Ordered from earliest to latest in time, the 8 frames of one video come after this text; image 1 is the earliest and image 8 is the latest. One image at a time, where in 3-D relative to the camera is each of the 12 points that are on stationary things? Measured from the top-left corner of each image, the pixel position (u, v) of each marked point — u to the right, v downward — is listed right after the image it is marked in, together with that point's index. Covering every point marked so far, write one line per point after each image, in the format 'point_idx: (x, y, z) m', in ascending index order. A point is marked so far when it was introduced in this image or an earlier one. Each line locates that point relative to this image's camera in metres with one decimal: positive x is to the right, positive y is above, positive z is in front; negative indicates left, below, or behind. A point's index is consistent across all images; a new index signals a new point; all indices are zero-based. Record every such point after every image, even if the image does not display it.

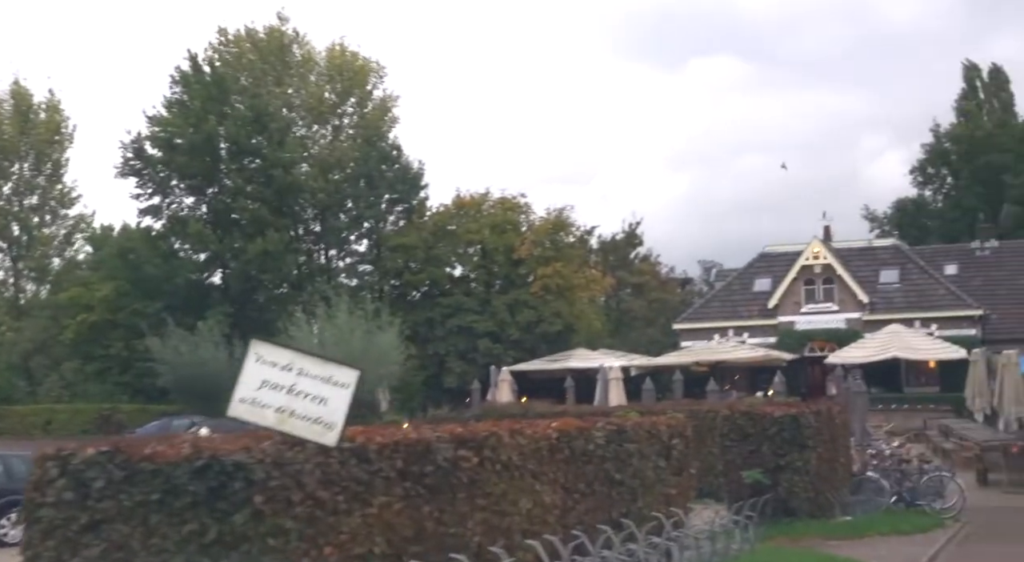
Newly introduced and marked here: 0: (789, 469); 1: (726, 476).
0: (+3.3, -2.2, +14.2) m
1: (+2.5, -2.3, +14.2) m
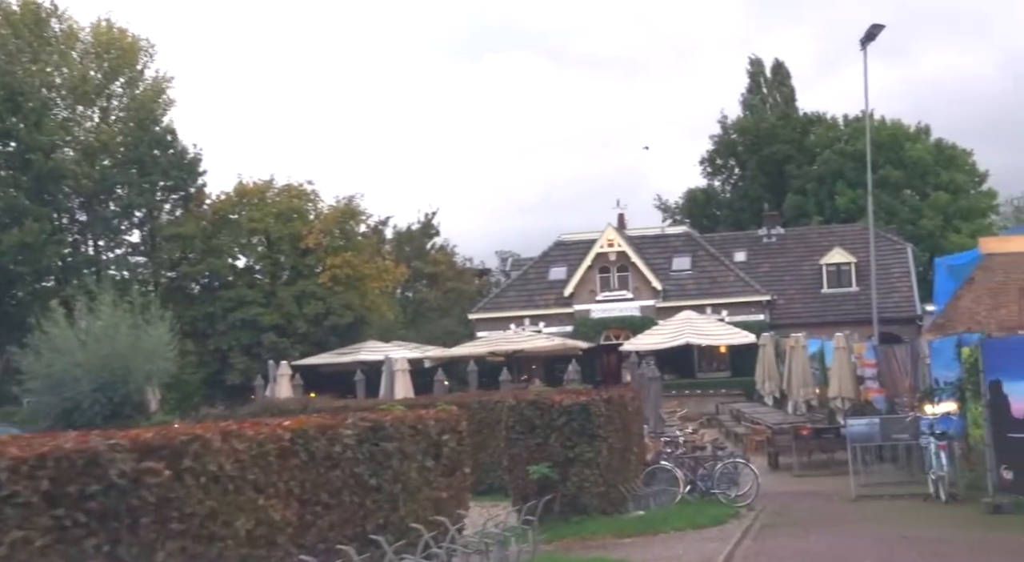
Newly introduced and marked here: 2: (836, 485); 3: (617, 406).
0: (+0.7, -2.0, +13.1) m
1: (0.0, -2.1, +13.0) m
2: (+4.9, -3.1, +18.0) m
3: (+1.2, -1.5, +13.8) m
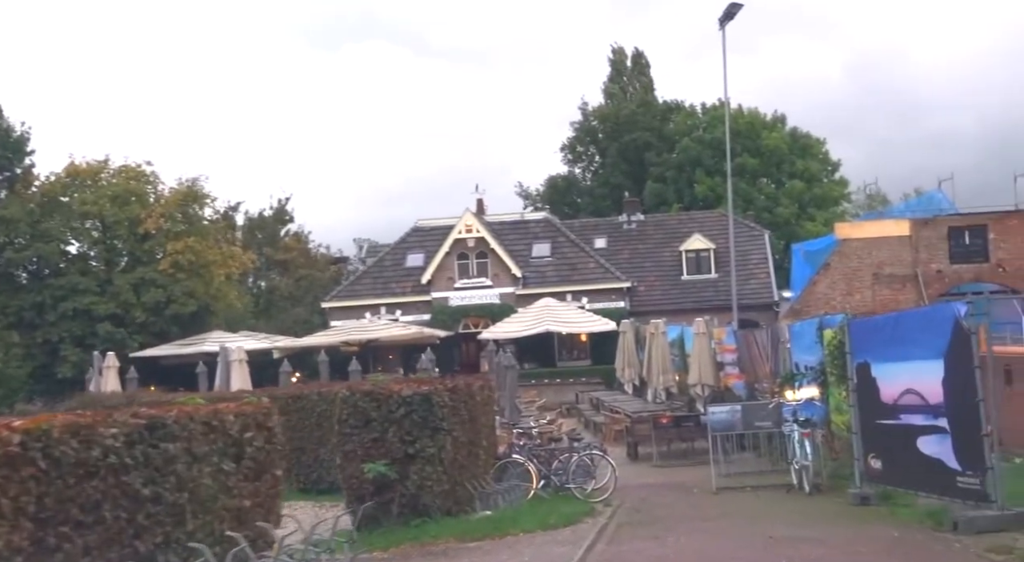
0: (-0.9, -1.7, +11.9) m
1: (-1.6, -1.8, +11.7) m
2: (+2.7, -2.8, +17.2) m
3: (-0.6, -1.2, +12.7) m
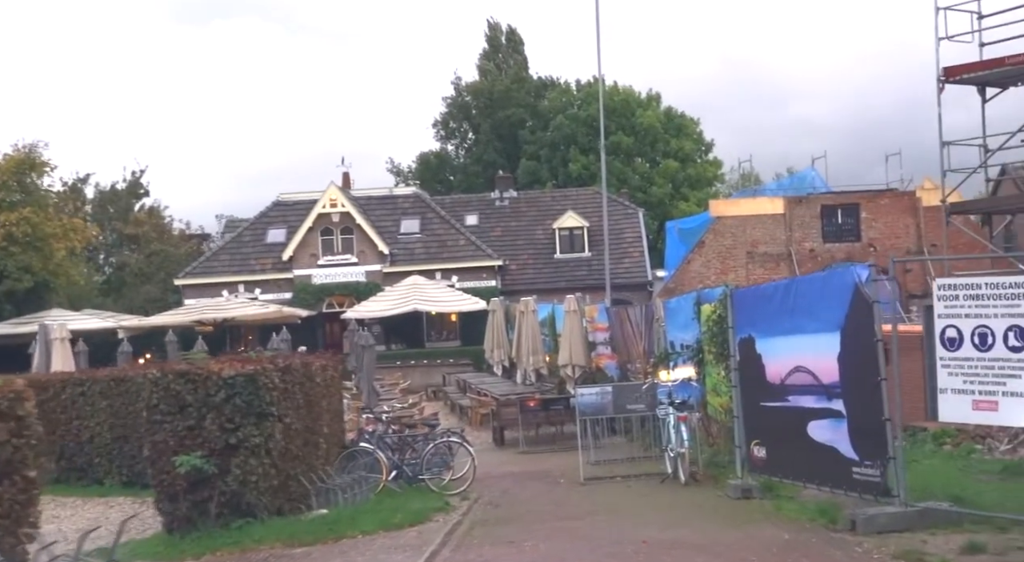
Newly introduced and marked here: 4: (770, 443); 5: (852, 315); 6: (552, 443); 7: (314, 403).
0: (-2.3, -1.4, +10.3) m
1: (-3.0, -1.5, +10.0) m
2: (+0.7, -2.4, +15.9) m
3: (-2.0, -0.9, +11.0) m
4: (+2.1, -1.3, +9.6) m
5: (+2.3, -0.2, +8.1) m
6: (+0.7, -2.7, +19.8) m
7: (-1.9, -1.2, +11.7) m
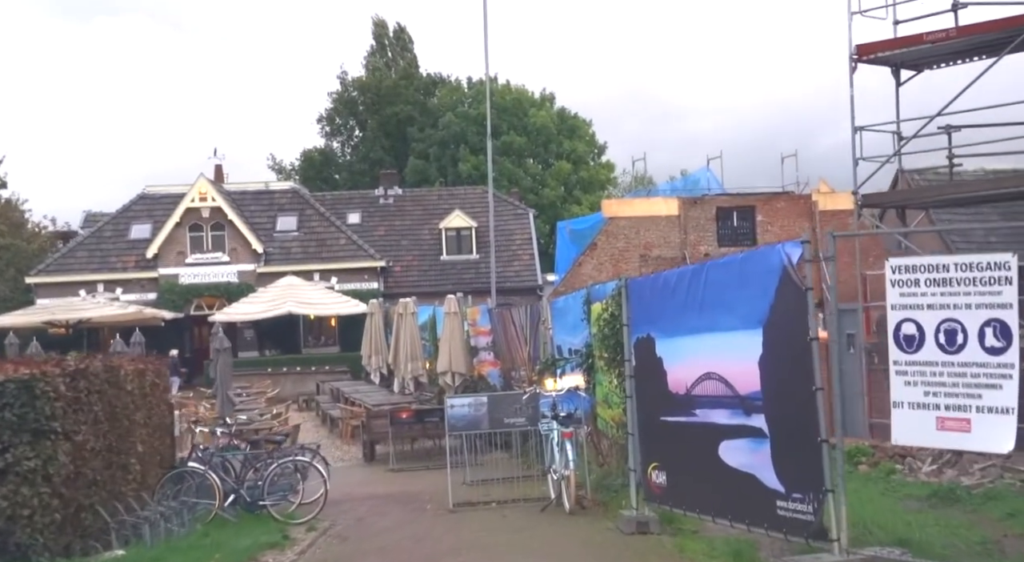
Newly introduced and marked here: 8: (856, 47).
0: (-3.4, -1.3, +8.1) m
1: (-4.0, -1.4, +7.8) m
2: (-0.9, -2.4, +14.0) m
3: (-3.2, -0.8, +8.9) m
4: (+1.0, -1.2, +7.9) m
5: (+1.4, -0.1, +6.4) m
6: (-1.3, -2.6, +17.9) m
7: (-3.1, -1.1, +9.6) m
8: (+4.2, +2.9, +14.6) m
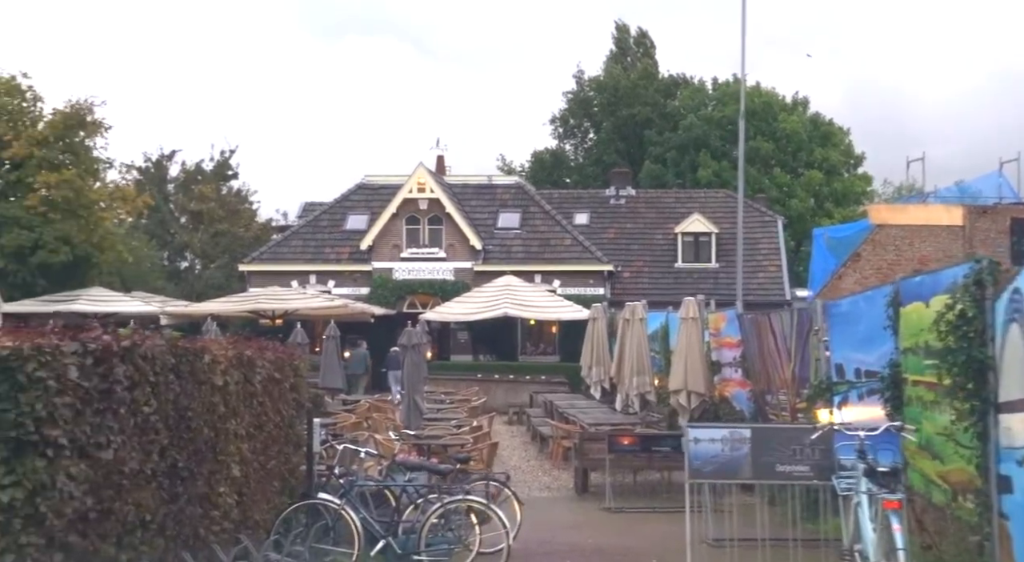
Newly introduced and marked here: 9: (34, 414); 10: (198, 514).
0: (-2.2, -0.9, +5.0) m
1: (-2.9, -1.0, +4.9) m
2: (+1.3, -2.3, +10.4) m
3: (-1.8, -0.4, +5.8) m
4: (+2.1, -1.1, +3.9) m
5: (+2.2, 0.0, +2.4) m
6: (+1.7, -2.6, +14.2) m
7: (-1.6, -0.8, +6.4) m
8: (+6.7, +2.7, +10.0) m
9: (-2.2, -0.5, +5.0) m
10: (-1.7, -1.2, +6.4) m
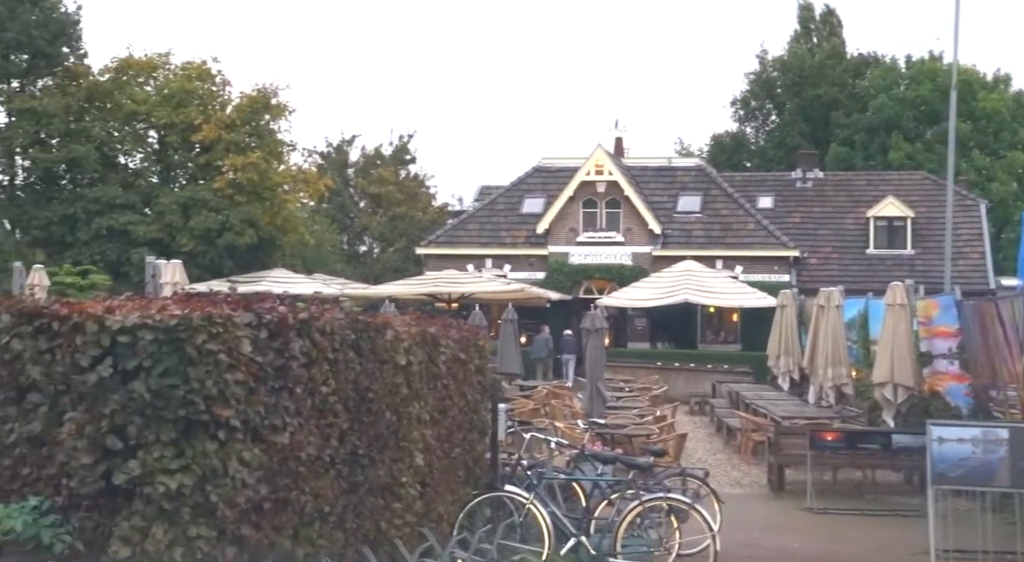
0: (-1.3, -0.8, +4.5) m
1: (-2.1, -0.8, +4.5) m
2: (+2.9, -2.1, +9.3) m
3: (-0.8, -0.3, +5.2) m
4: (+2.8, -1.0, +2.8) m
5: (+2.7, +0.1, +1.3) m
6: (+3.8, -2.4, +13.1) m
7: (-0.6, -0.6, +5.8) m
8: (+8.2, +2.8, +8.2) m
9: (-1.4, -0.4, +4.5) m
10: (-0.6, -1.1, +5.8) m
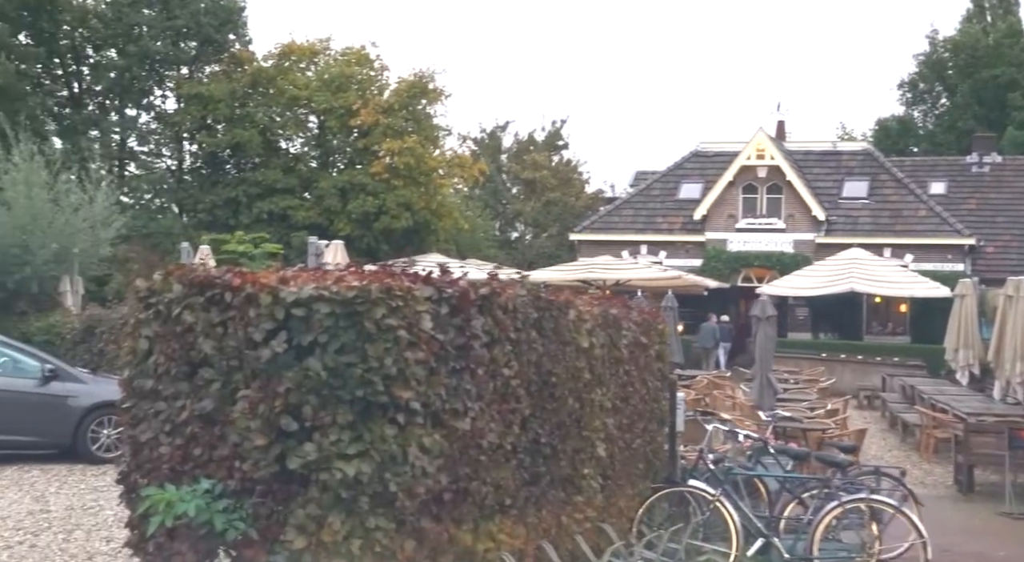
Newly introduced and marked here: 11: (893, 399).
0: (-0.6, -0.7, +4.1) m
1: (-1.3, -0.7, +4.2) m
2: (+4.2, -2.0, +8.4) m
3: (0.0, -0.2, +4.8) m
4: (+3.2, -0.9, +2.0) m
5: (+3.0, +0.1, +0.4) m
6: (+5.5, -2.2, +12.0) m
7: (+0.3, -0.5, +5.4) m
8: (+9.4, +2.9, +6.5) m
9: (-0.6, -0.3, +4.1) m
10: (+0.3, -1.0, +5.4) m
11: (+6.2, -1.9, +19.5) m
